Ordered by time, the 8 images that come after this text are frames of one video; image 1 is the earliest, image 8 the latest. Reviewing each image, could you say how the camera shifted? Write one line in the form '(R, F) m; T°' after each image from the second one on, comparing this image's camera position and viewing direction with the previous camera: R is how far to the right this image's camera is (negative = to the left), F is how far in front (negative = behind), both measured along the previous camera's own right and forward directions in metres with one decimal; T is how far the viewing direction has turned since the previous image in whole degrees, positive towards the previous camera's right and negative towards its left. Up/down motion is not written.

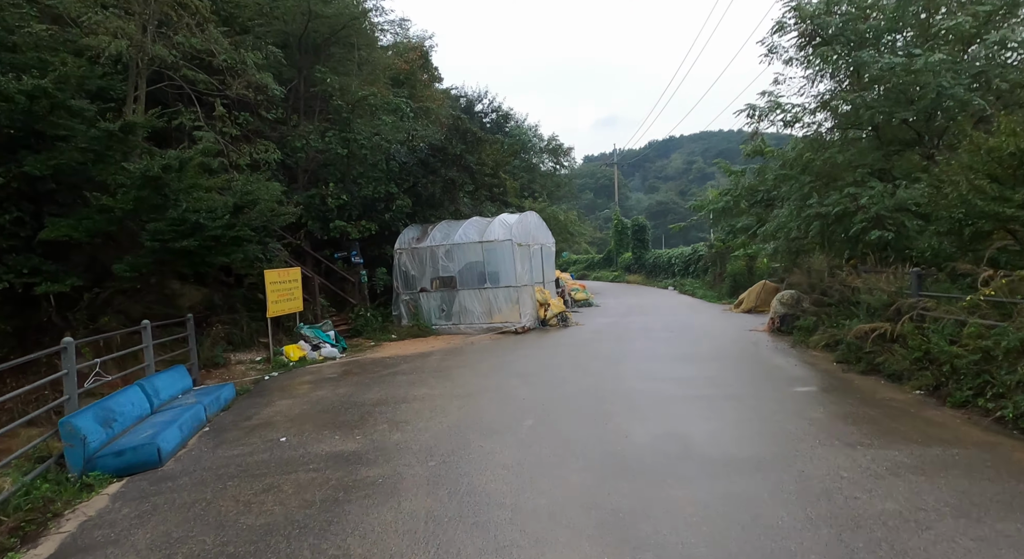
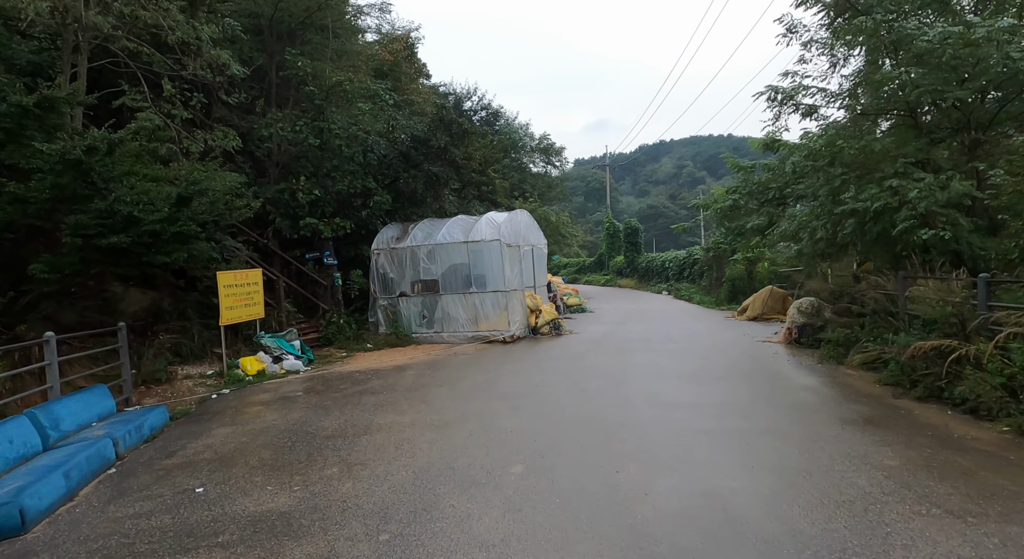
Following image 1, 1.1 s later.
(0.0, +1.3) m; +1°
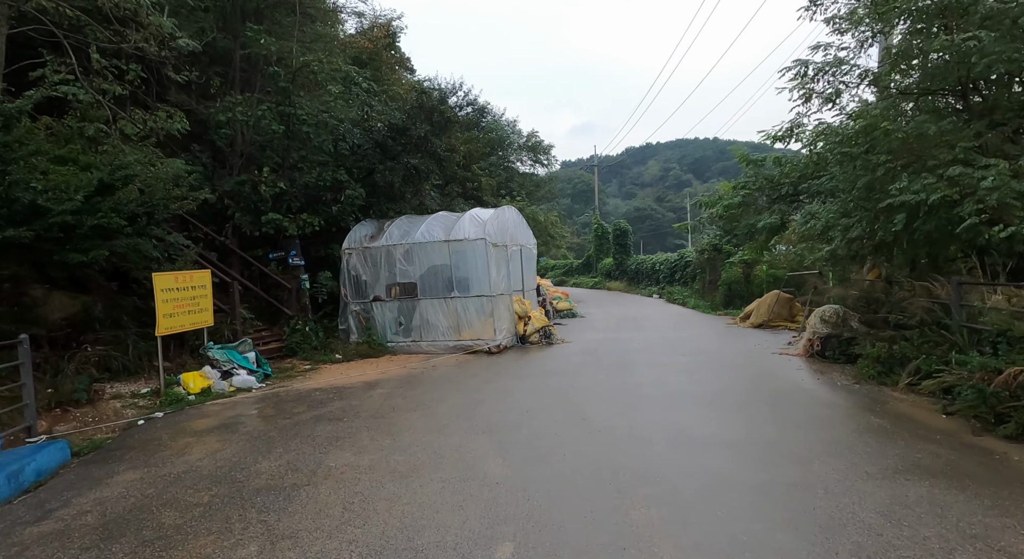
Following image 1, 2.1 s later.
(0.0, +1.3) m; +1°
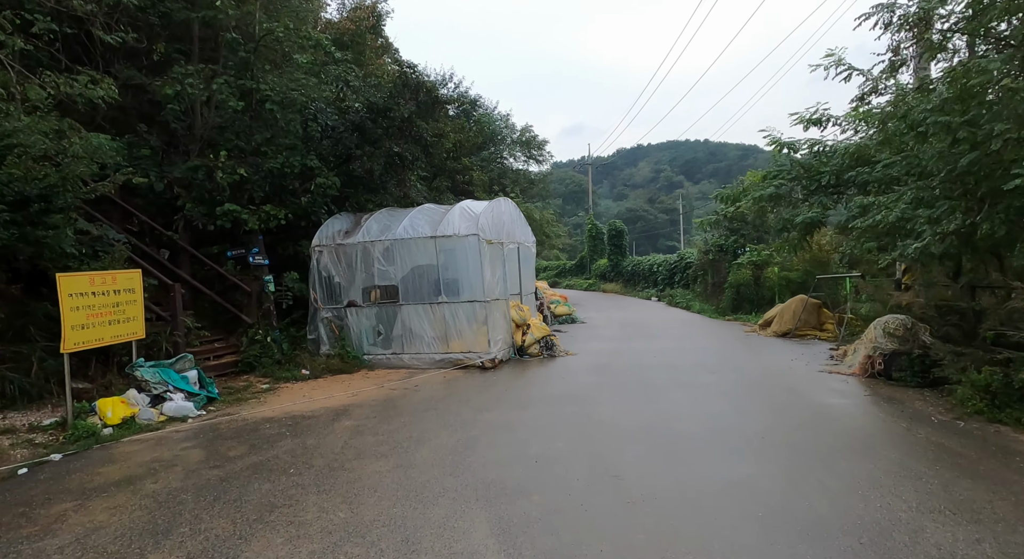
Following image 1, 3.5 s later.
(-0.1, +1.7) m; +1°
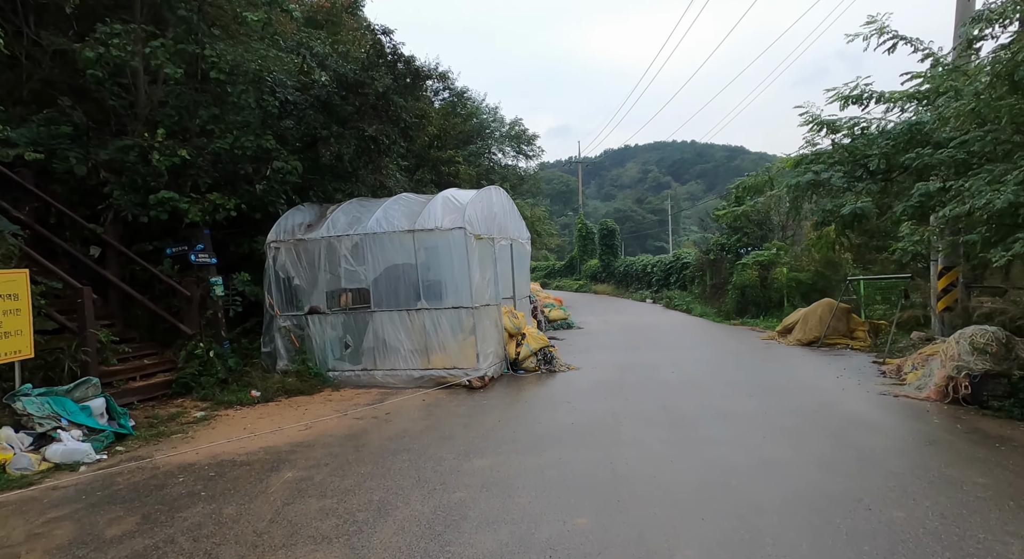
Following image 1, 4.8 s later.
(-0.1, +1.7) m; +1°
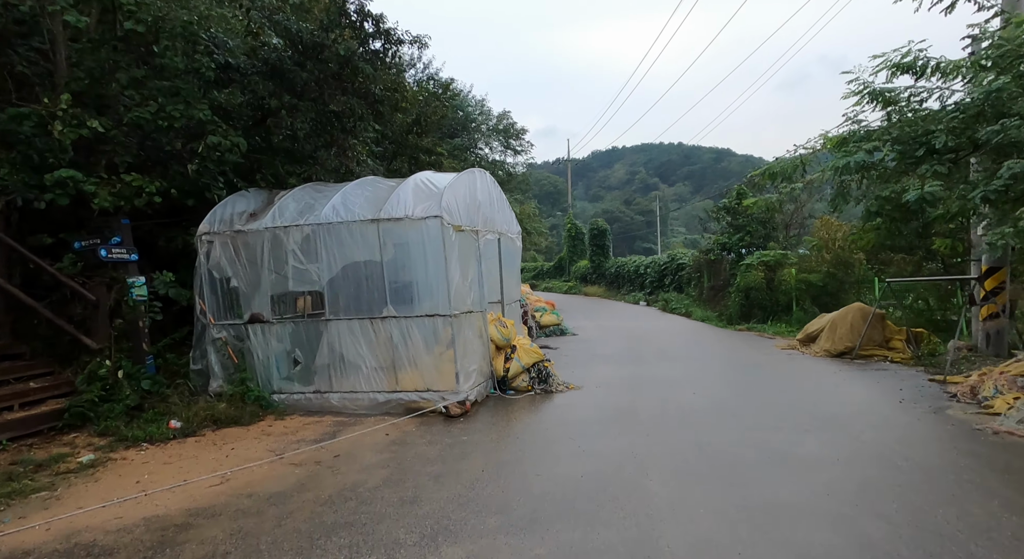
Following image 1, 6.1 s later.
(0.0, +1.7) m; +1°
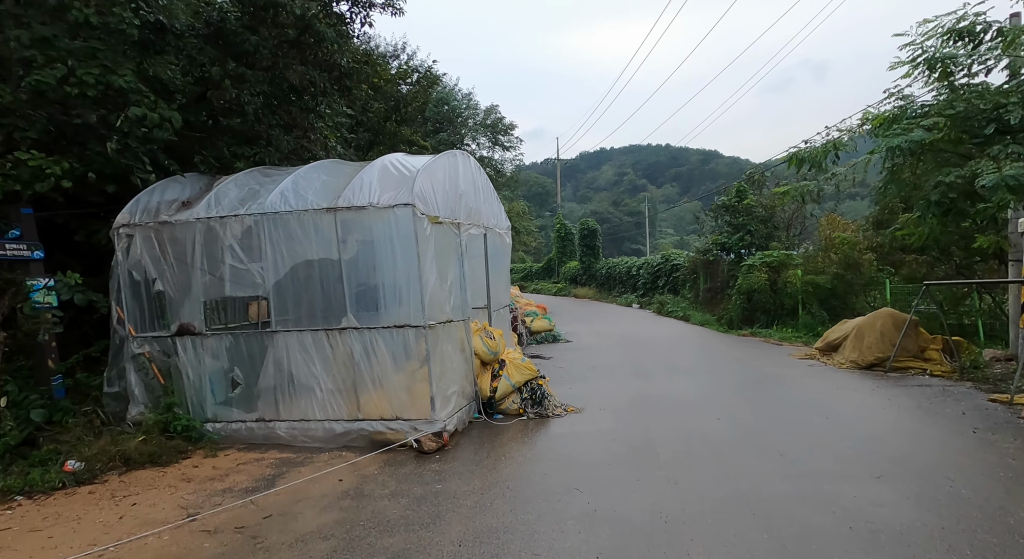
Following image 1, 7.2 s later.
(0.0, +1.3) m; +1°
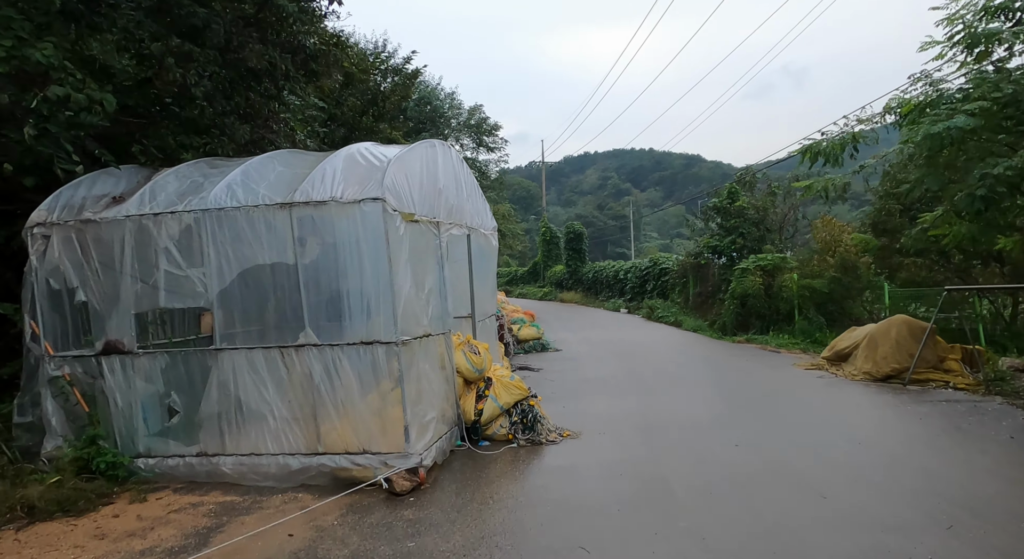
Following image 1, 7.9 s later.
(0.0, +0.9) m; +2°
